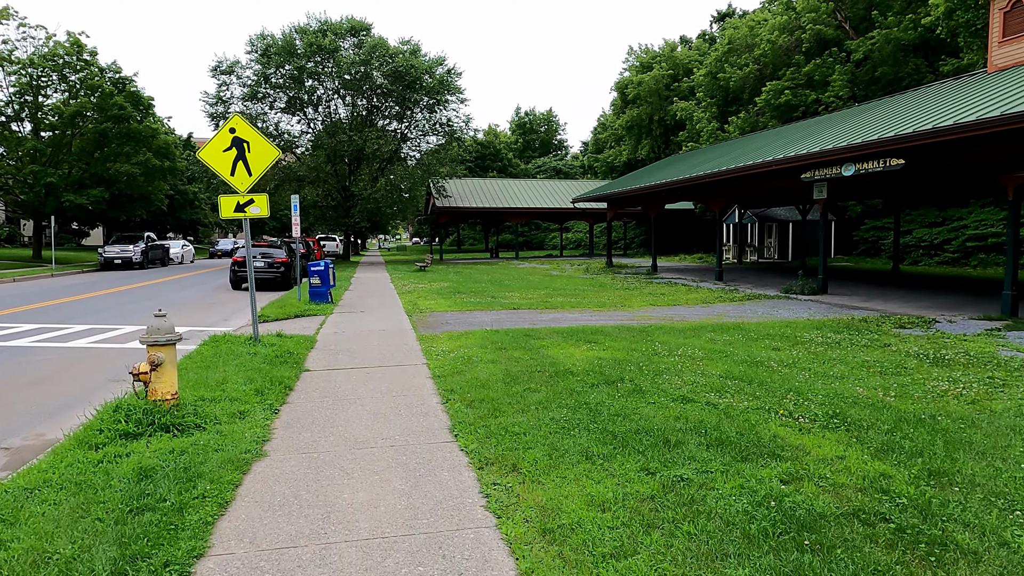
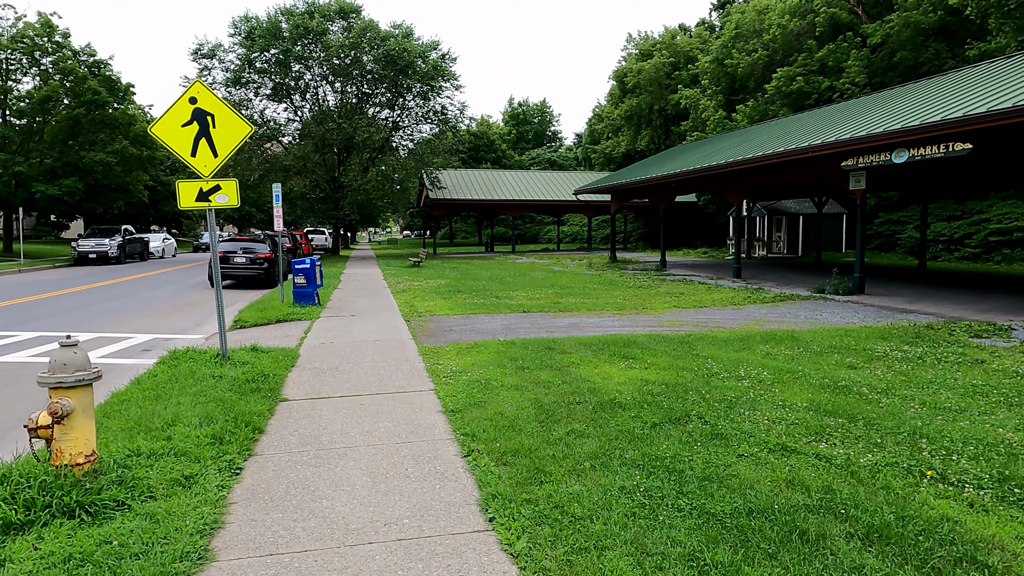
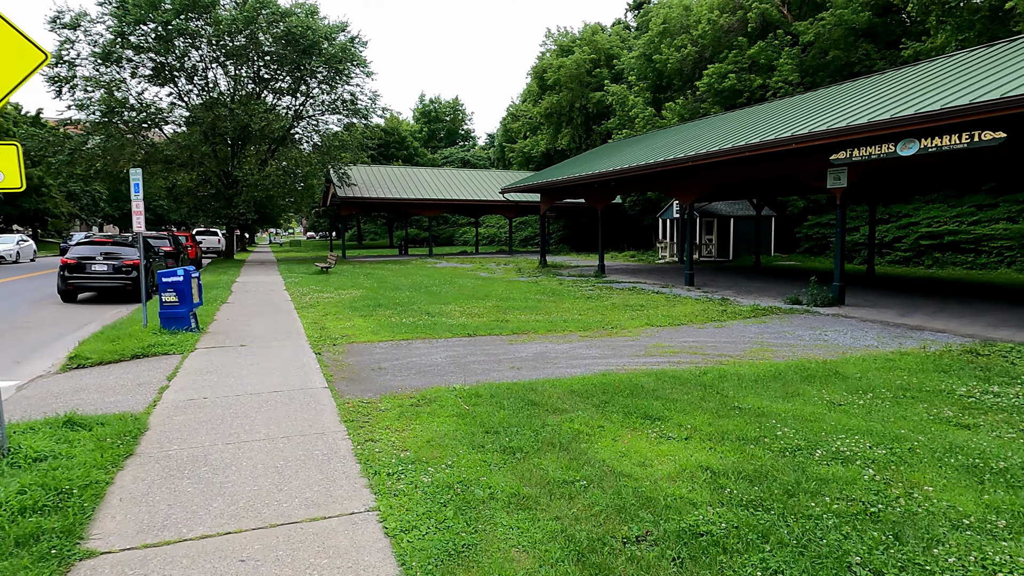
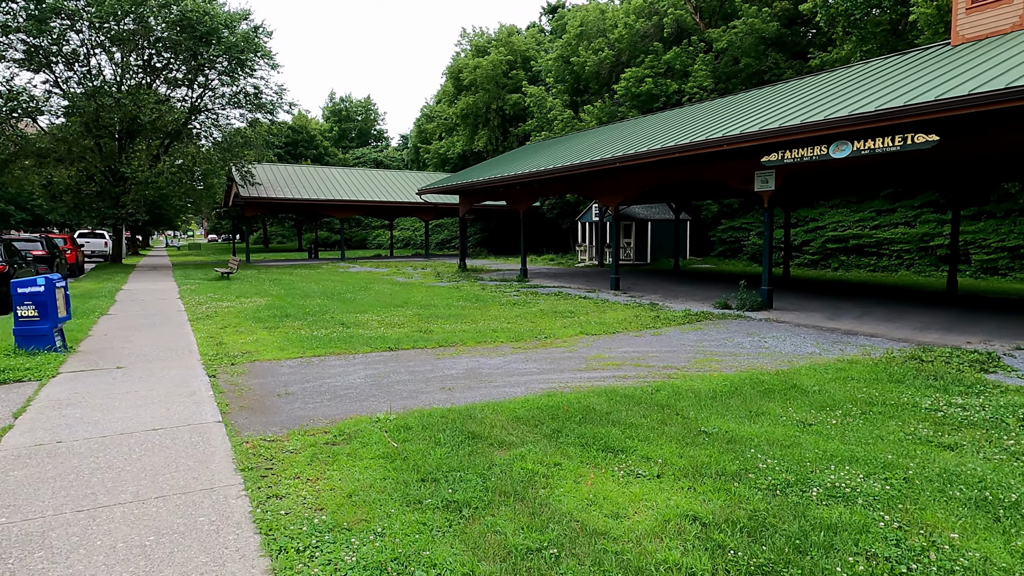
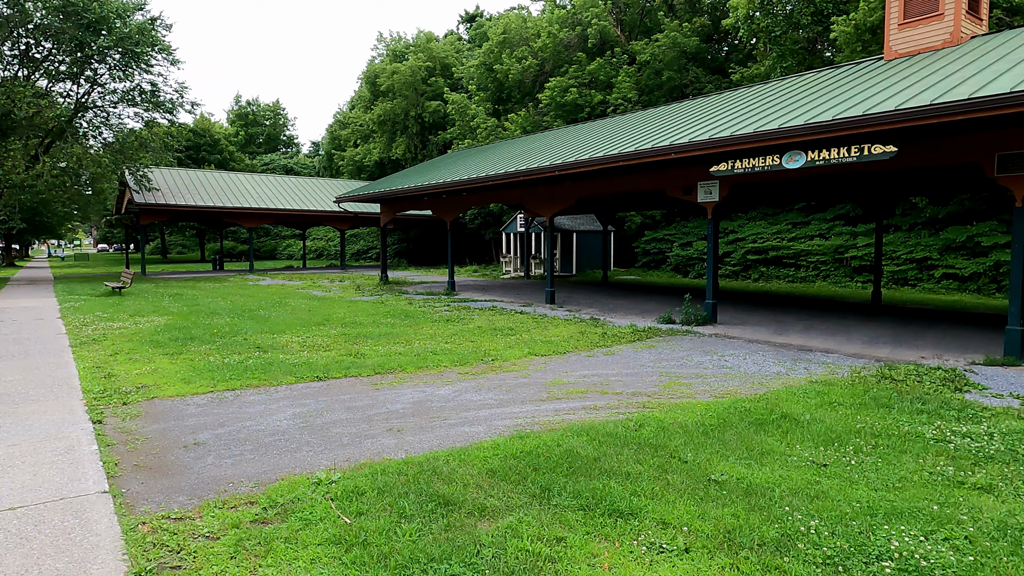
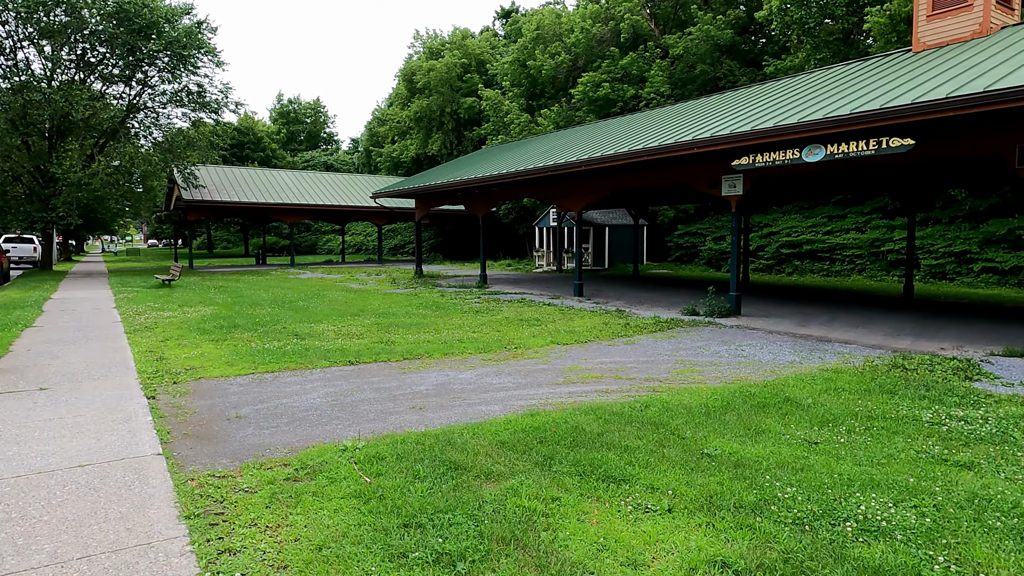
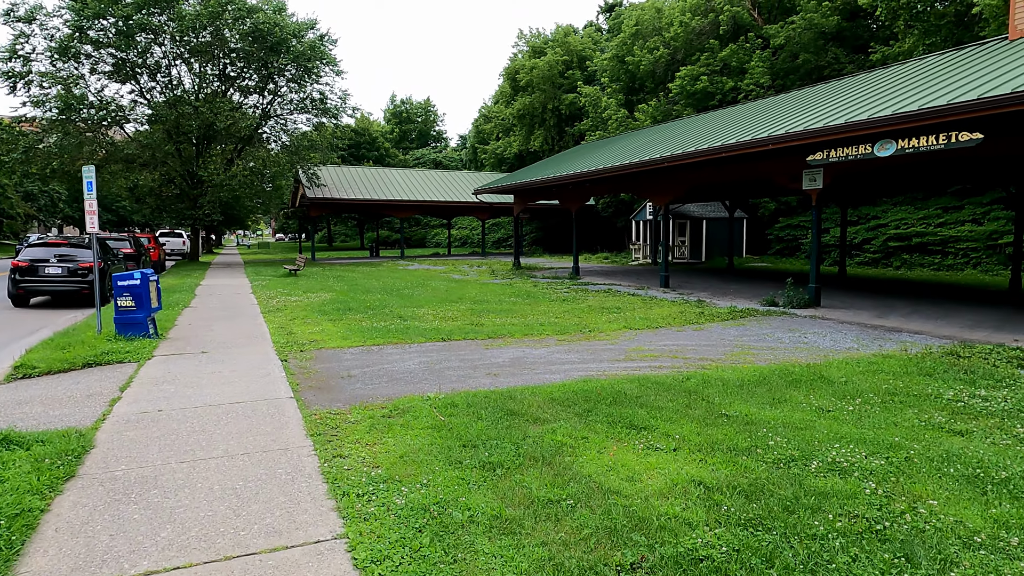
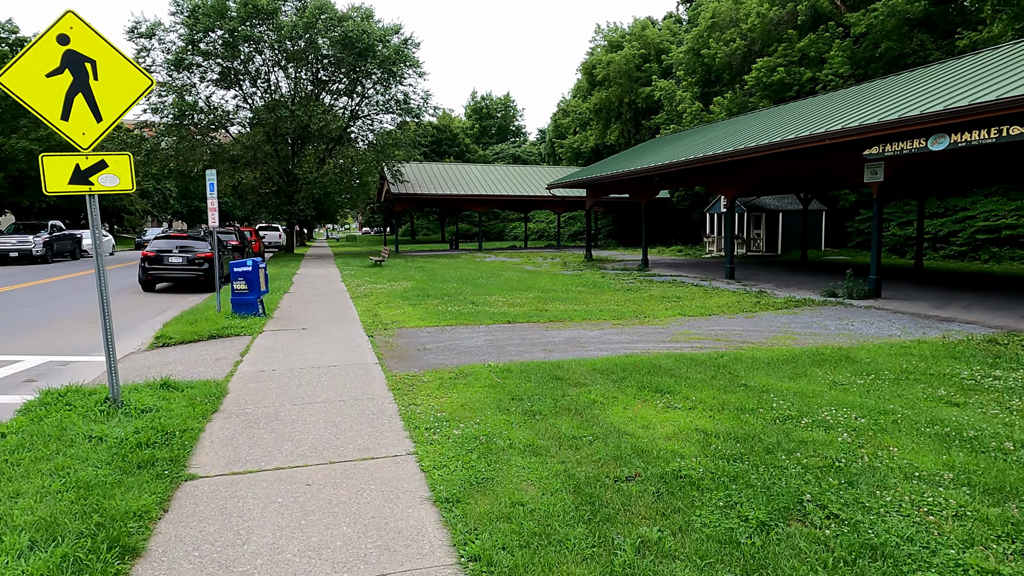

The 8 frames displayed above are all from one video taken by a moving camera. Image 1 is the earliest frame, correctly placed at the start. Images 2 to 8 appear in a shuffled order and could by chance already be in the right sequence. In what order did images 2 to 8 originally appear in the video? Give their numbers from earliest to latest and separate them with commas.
2, 8, 3, 7, 4, 6, 5
